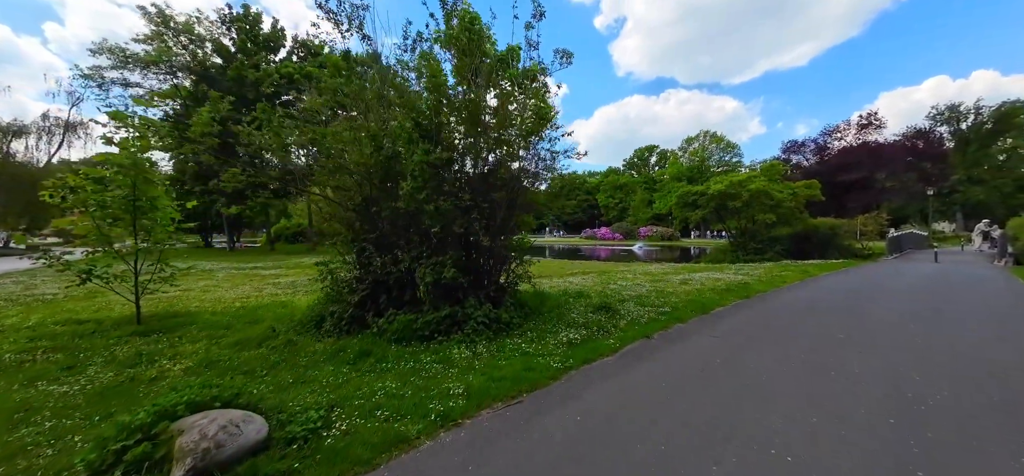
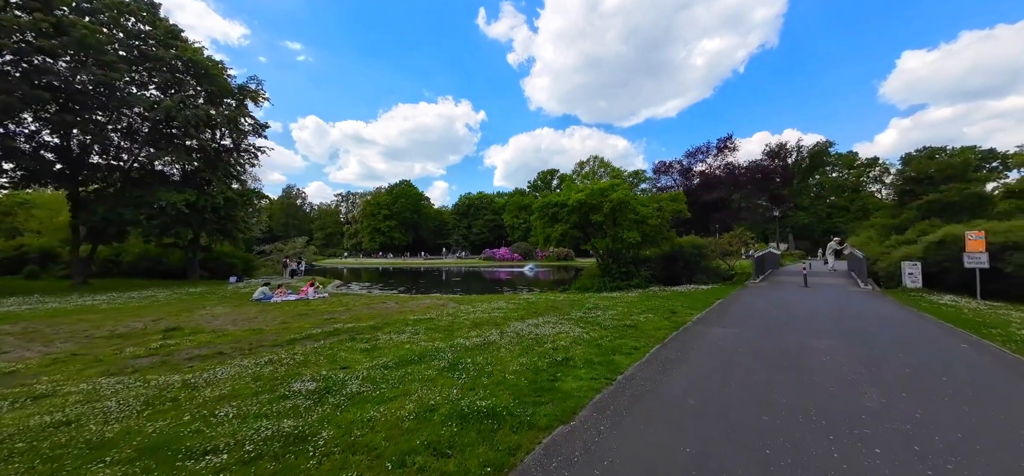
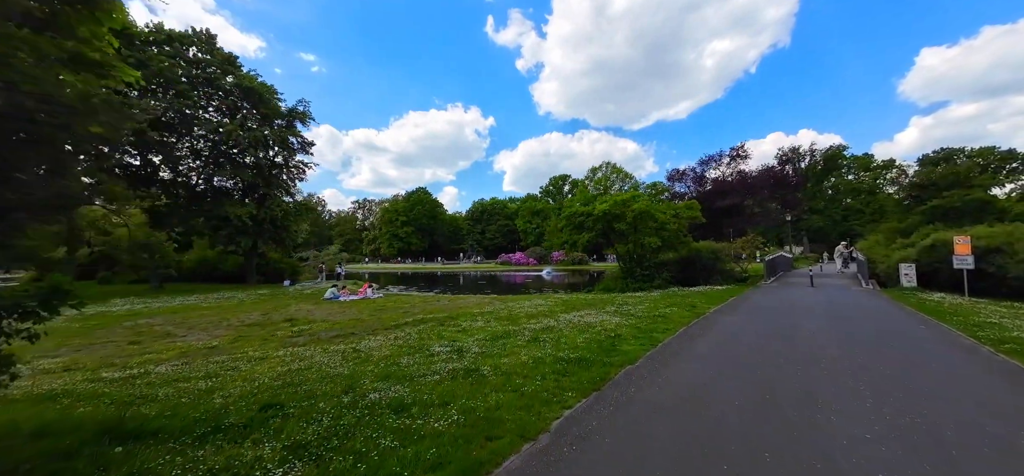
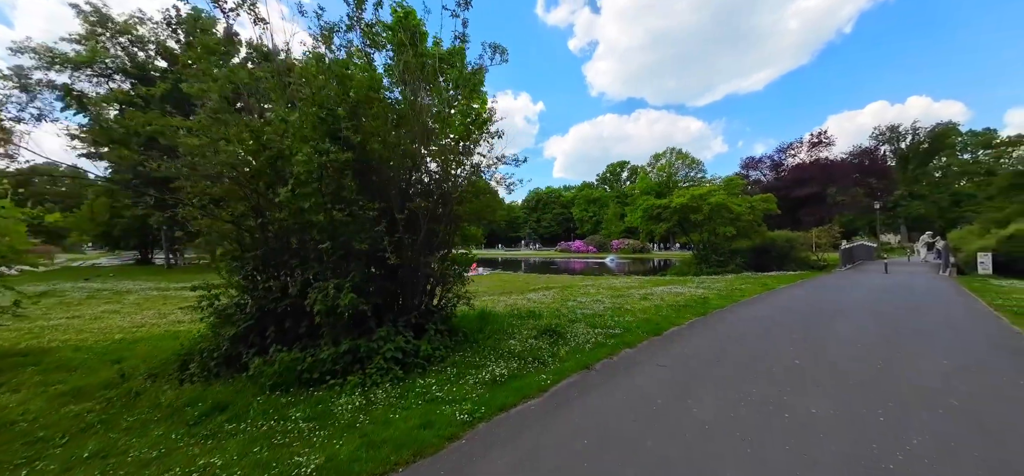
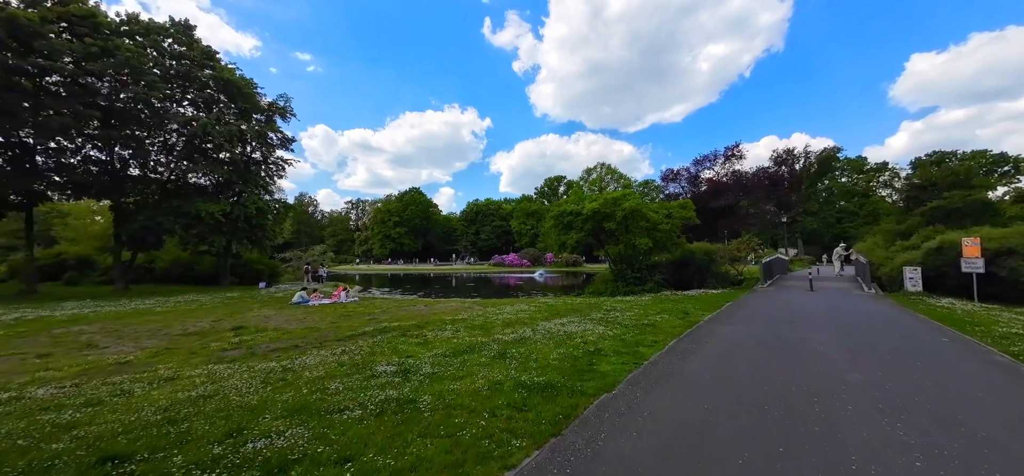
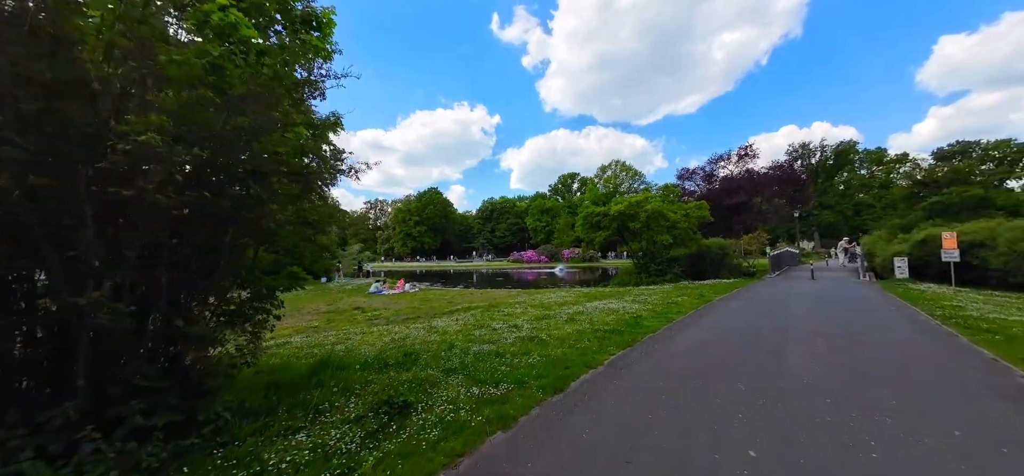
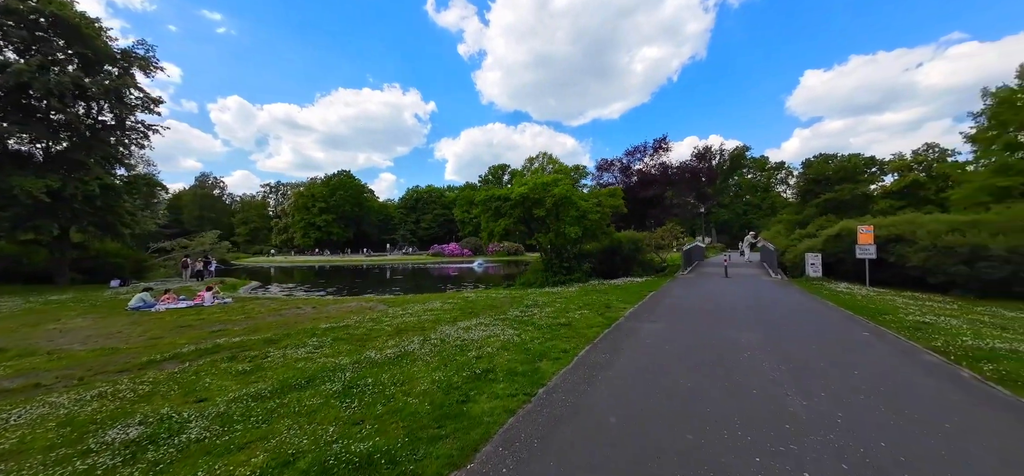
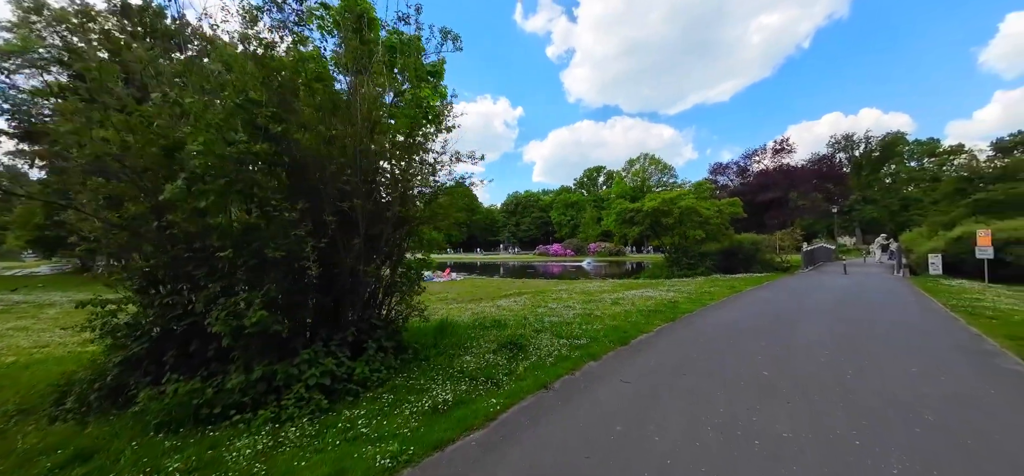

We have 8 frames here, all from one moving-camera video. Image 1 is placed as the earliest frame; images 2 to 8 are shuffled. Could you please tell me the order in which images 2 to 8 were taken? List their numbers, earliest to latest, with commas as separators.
4, 8, 6, 3, 5, 2, 7
